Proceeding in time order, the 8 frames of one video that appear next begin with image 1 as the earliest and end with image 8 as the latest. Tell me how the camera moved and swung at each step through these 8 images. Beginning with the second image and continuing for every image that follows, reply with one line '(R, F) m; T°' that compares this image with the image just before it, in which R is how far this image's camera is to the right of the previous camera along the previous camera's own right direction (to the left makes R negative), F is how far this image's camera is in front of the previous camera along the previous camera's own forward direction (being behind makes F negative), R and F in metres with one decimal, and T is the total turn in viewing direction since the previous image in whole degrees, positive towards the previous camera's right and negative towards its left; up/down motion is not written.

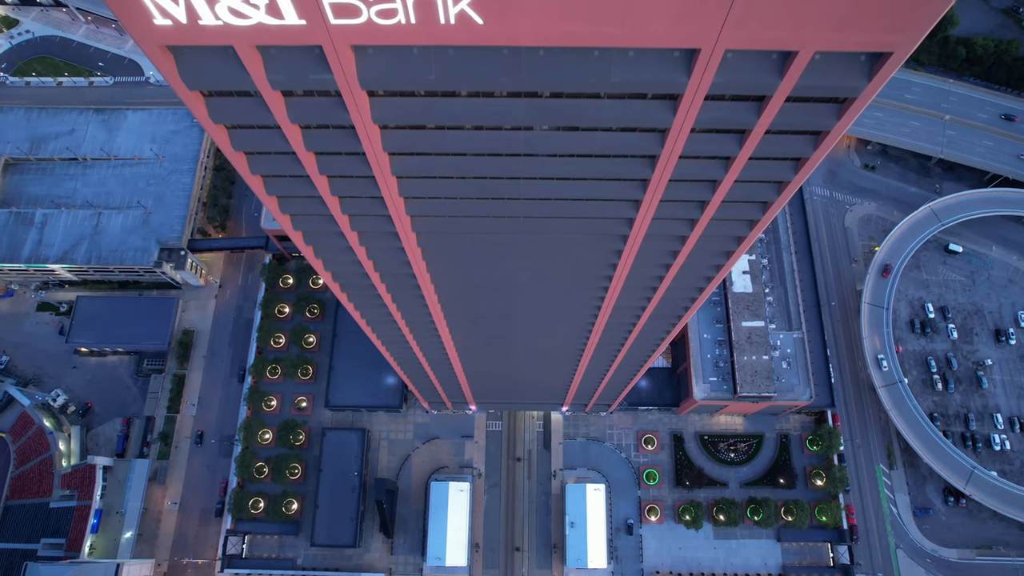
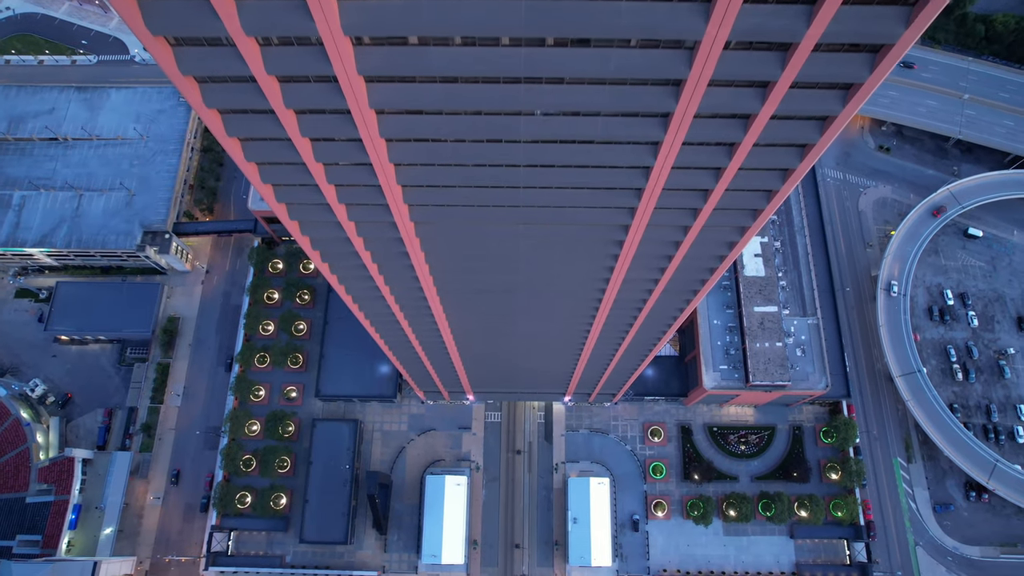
(0.0, +3.3) m; 0°
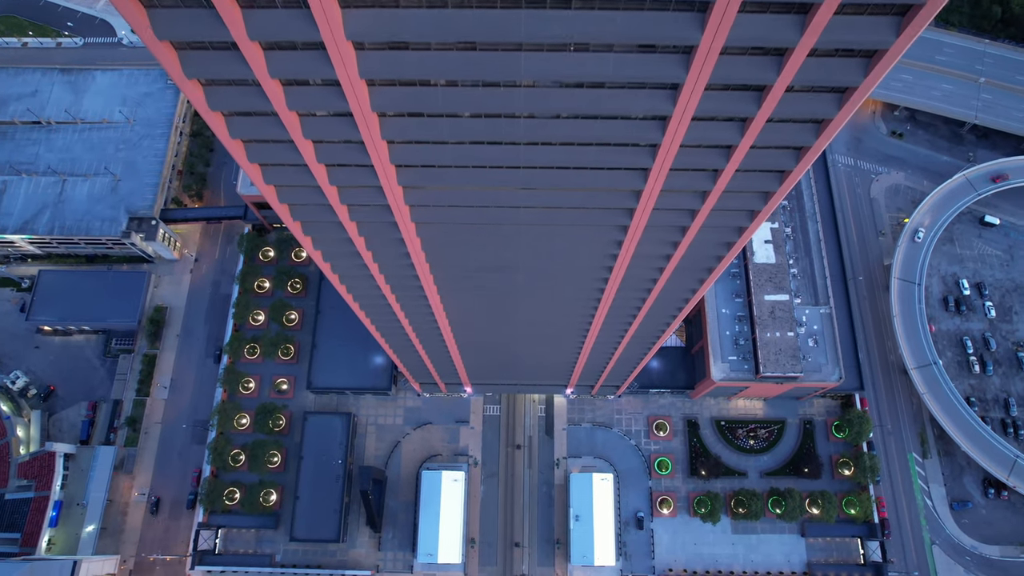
(0.0, +2.6) m; 0°
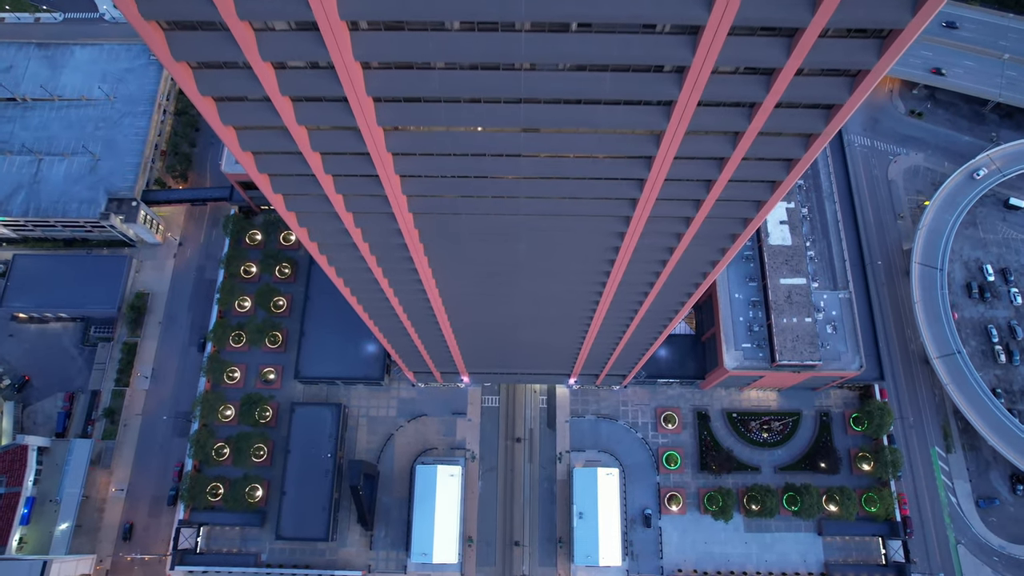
(0.0, +3.5) m; 0°
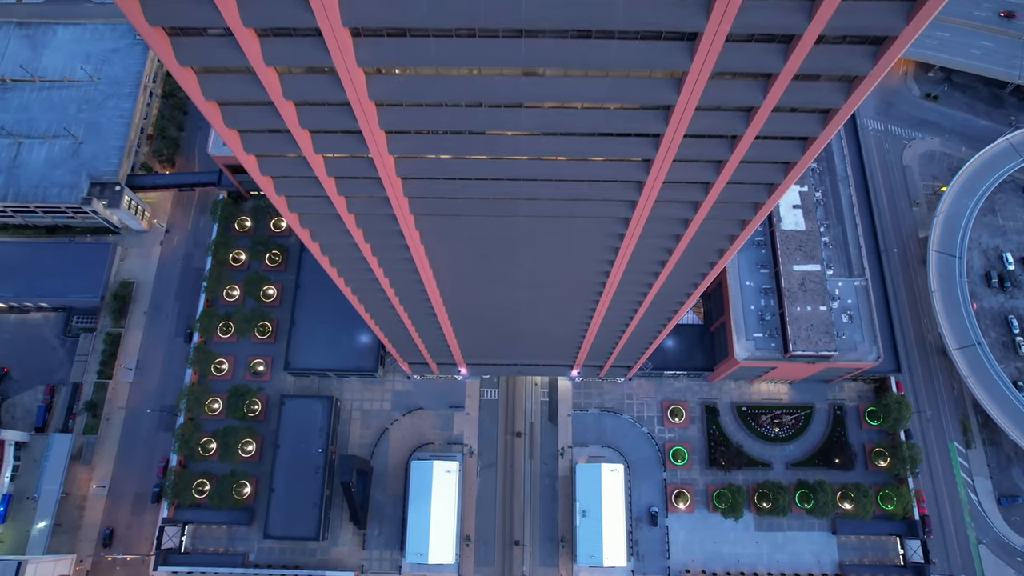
(0.0, +2.6) m; 0°
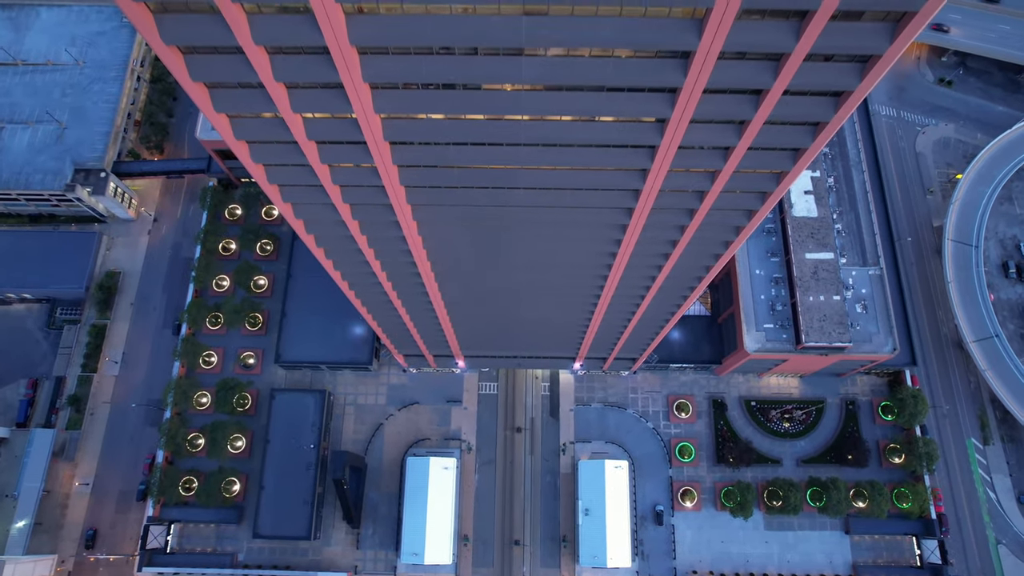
(0.0, +2.2) m; 0°
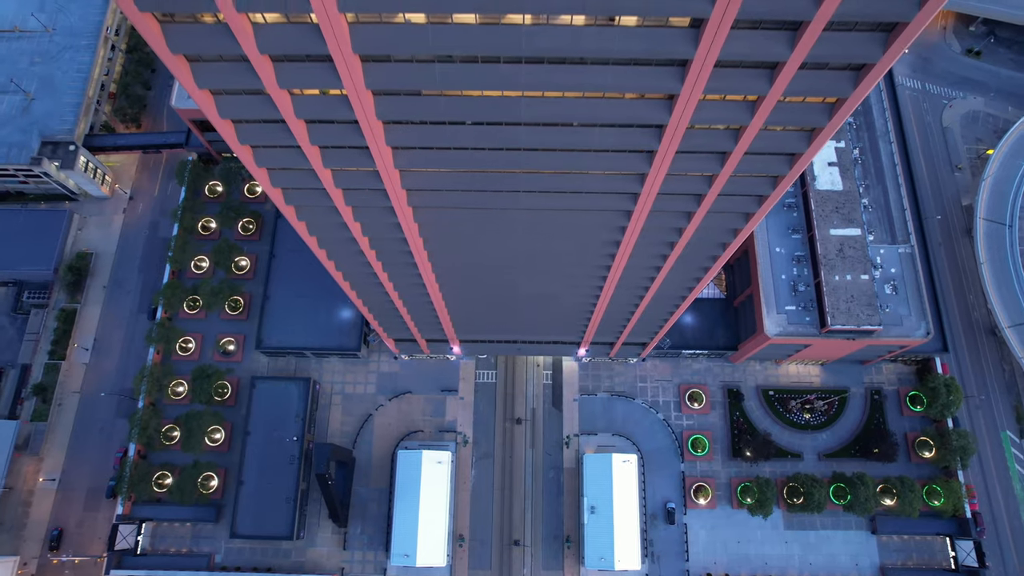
(0.0, +4.0) m; 0°
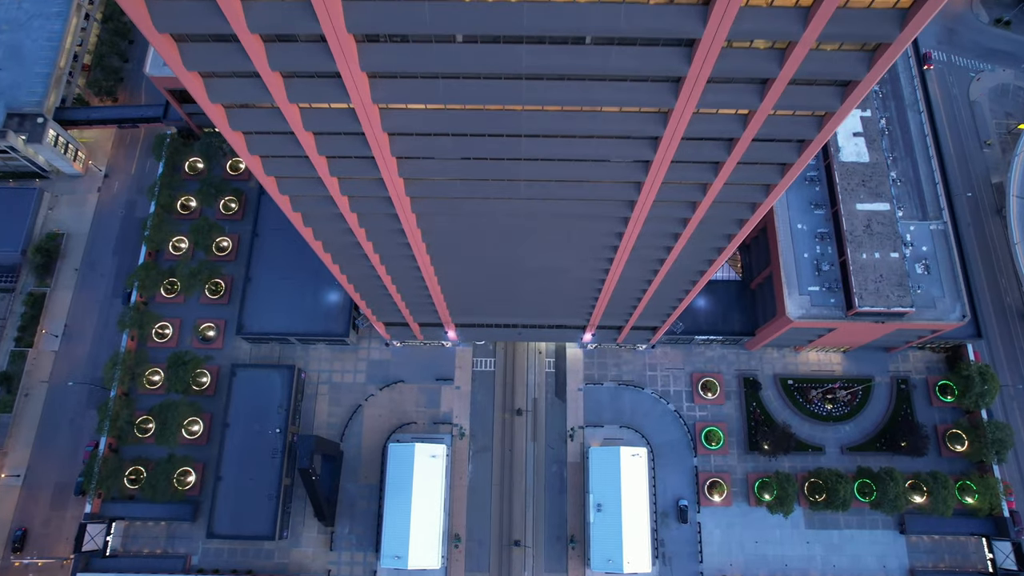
(0.0, +3.6) m; 0°
